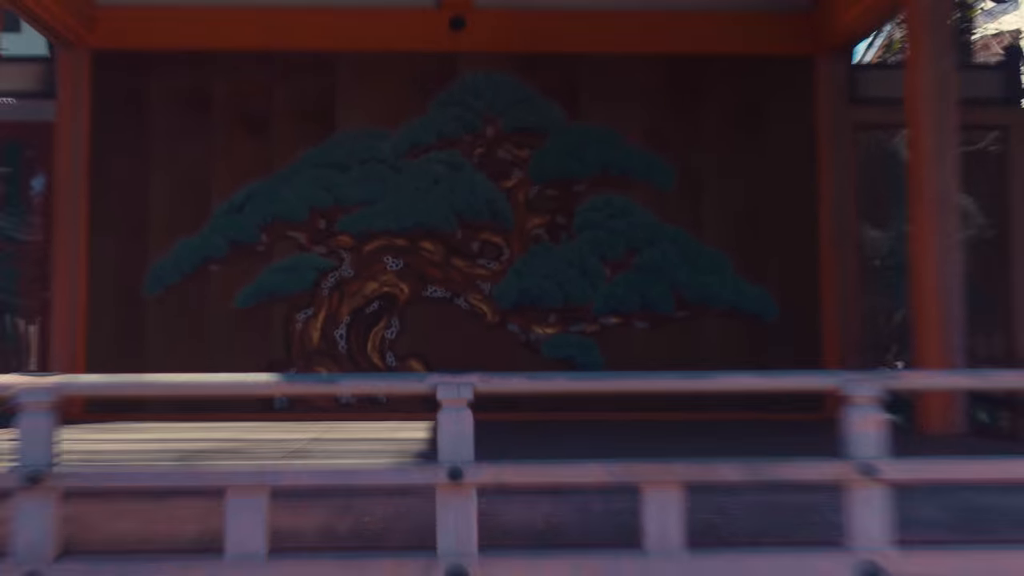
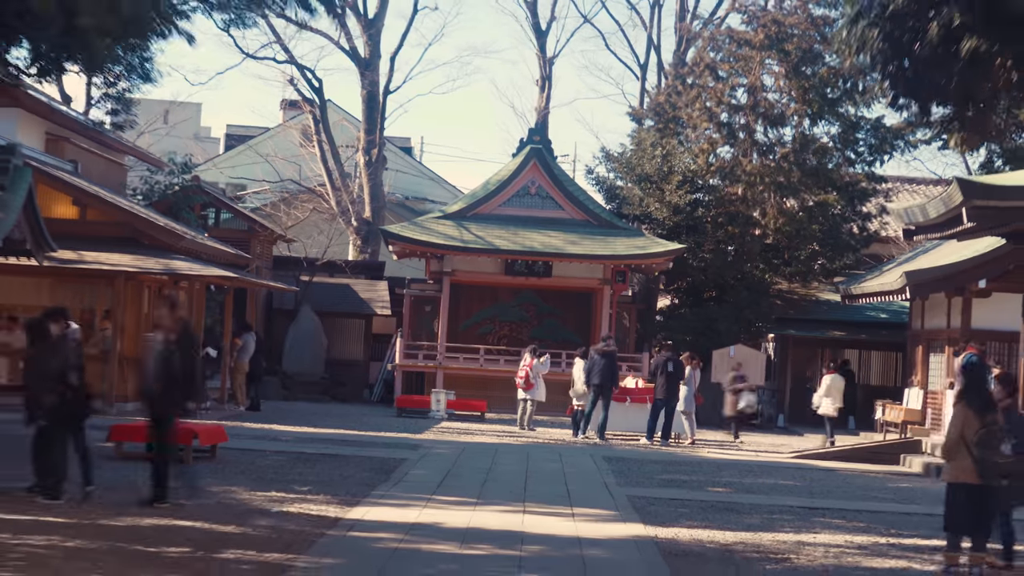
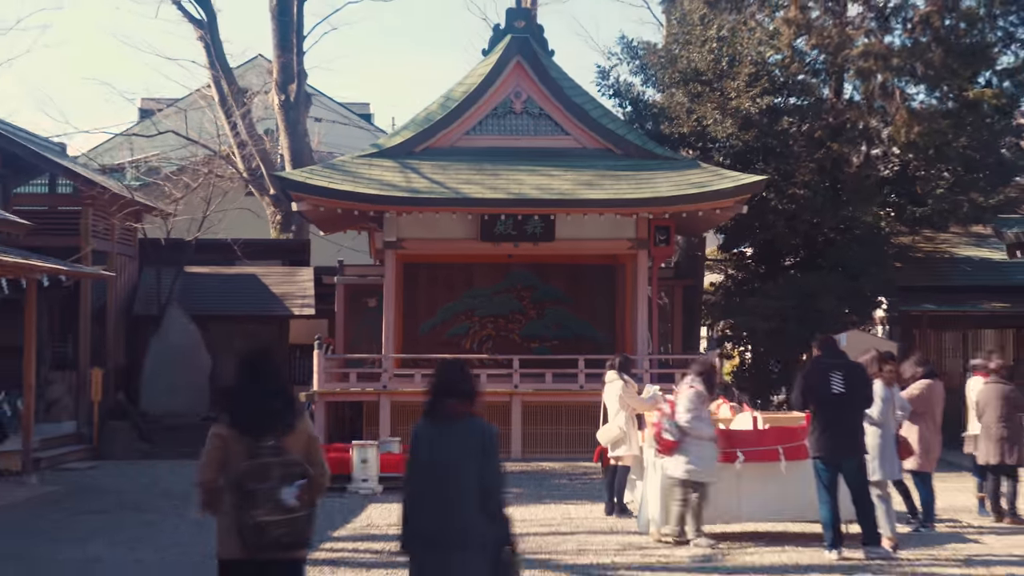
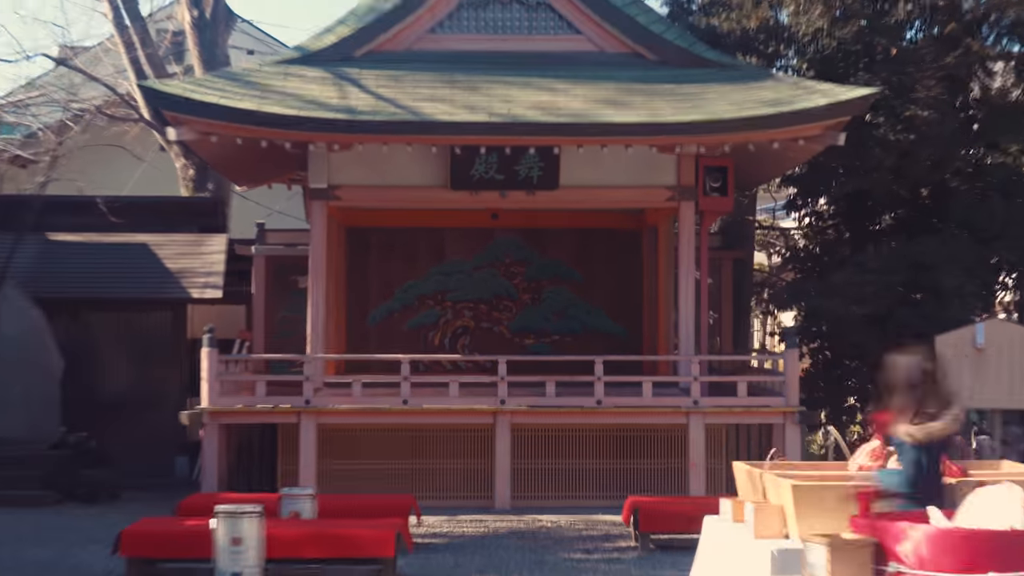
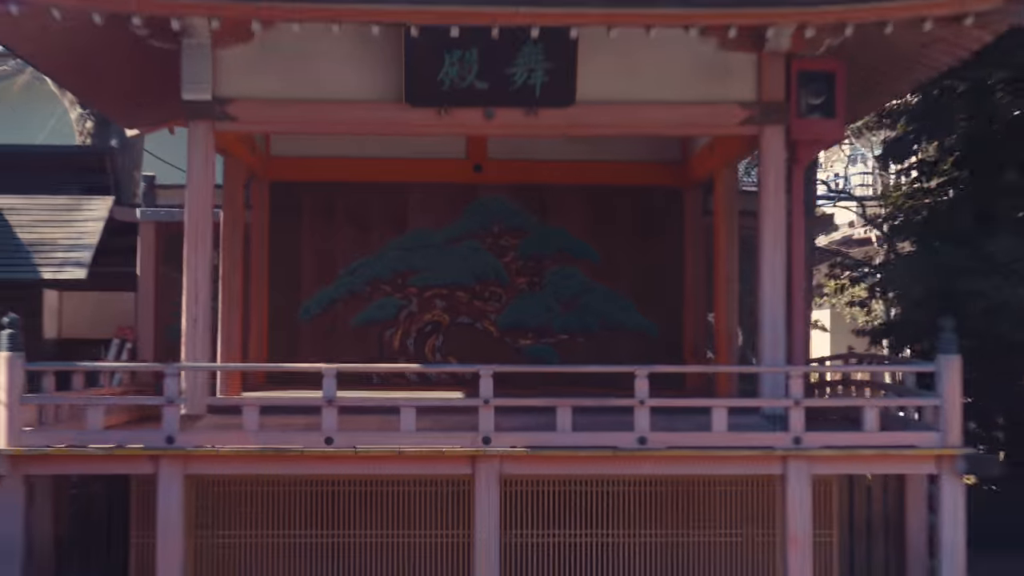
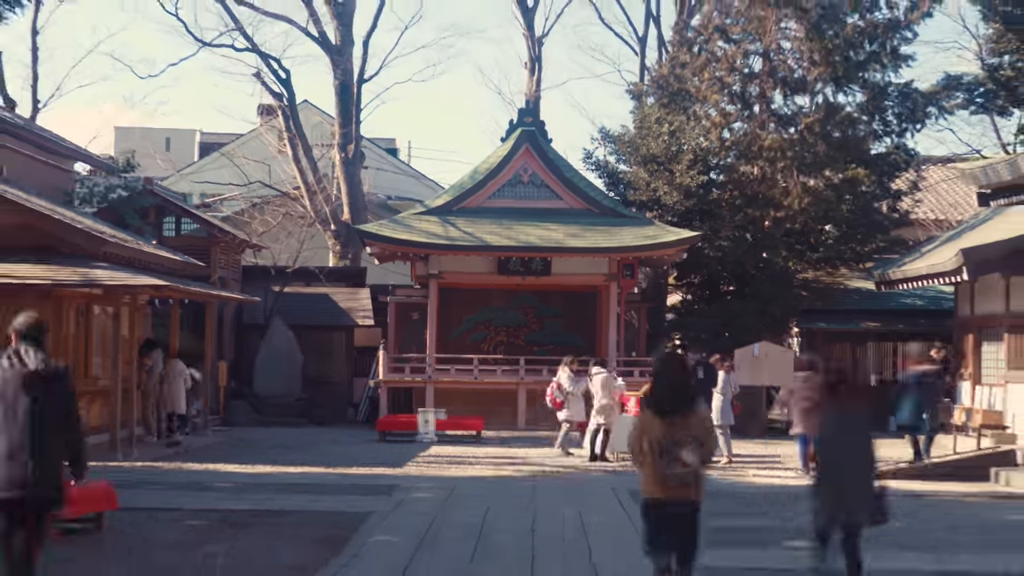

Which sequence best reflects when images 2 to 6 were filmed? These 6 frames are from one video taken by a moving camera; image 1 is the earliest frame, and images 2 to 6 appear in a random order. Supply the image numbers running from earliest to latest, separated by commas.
5, 4, 3, 6, 2
